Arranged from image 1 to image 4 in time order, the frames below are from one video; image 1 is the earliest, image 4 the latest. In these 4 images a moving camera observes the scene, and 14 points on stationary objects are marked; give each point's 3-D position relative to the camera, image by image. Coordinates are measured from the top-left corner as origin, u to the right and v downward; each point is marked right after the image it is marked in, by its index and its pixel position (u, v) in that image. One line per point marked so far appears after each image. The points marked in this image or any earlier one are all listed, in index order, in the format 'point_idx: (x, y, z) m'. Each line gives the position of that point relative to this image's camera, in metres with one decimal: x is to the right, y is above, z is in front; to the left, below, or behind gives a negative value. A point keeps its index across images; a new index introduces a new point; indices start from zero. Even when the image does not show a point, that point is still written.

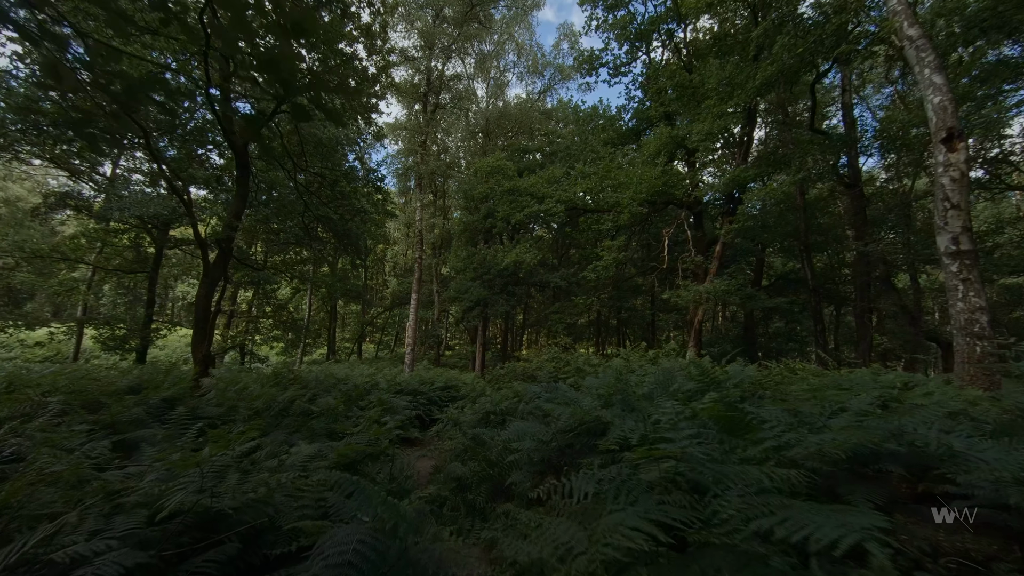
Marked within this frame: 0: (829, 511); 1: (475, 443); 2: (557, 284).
0: (+1.6, -1.1, +2.1) m
1: (-0.4, -1.9, +5.2) m
2: (+1.9, +0.1, +18.6) m
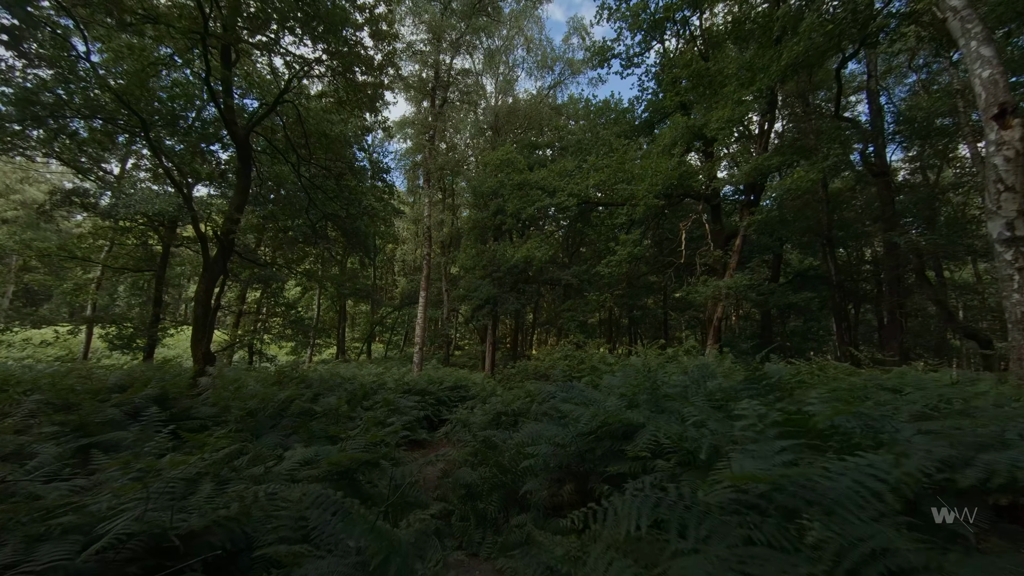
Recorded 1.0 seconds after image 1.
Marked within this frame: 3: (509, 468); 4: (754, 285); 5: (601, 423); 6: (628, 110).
0: (+1.7, -1.0, +1.7) m
1: (-0.3, -1.8, +4.8) m
2: (+2.4, +0.2, +18.2) m
3: (0.0, -1.7, +4.0) m
4: (+6.1, +0.1, +10.6) m
5: (+0.7, -1.1, +3.5) m
6: (+4.1, +6.2, +15.3) m
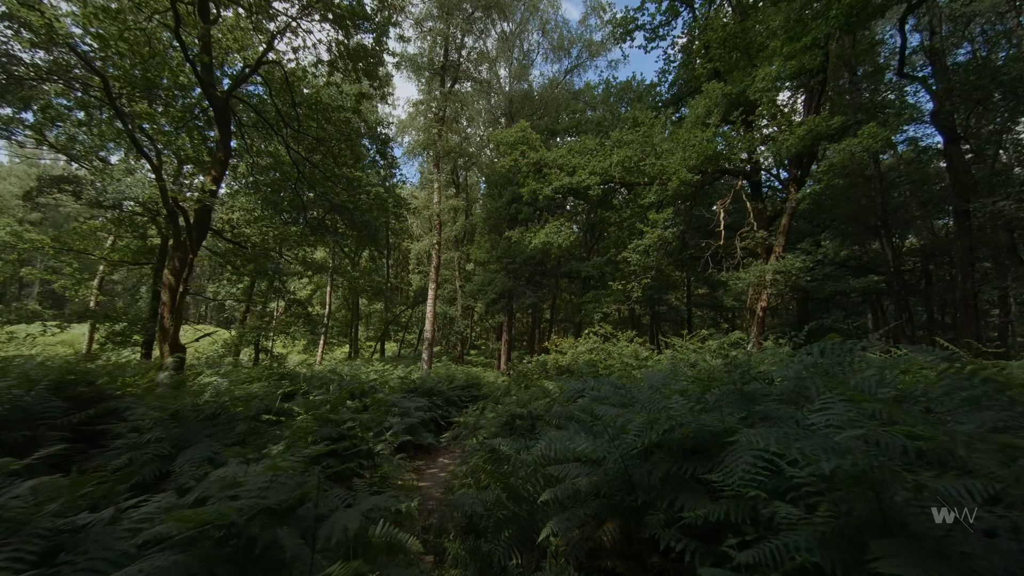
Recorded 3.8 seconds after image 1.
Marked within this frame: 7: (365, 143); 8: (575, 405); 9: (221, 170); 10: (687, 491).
0: (+1.7, -0.7, +0.6) m
1: (-0.1, -1.5, +3.7) m
2: (+3.0, +0.5, +17.0) m
3: (+0.1, -1.4, +2.9) m
4: (+6.4, +0.4, +9.3) m
5: (+0.8, -0.8, +2.3) m
6: (+4.6, +6.5, +14.0) m
7: (-3.5, +3.4, +10.3) m
8: (+0.6, -1.2, +4.2) m
9: (-5.0, +2.1, +7.3) m
10: (+0.9, -1.0, +2.1) m
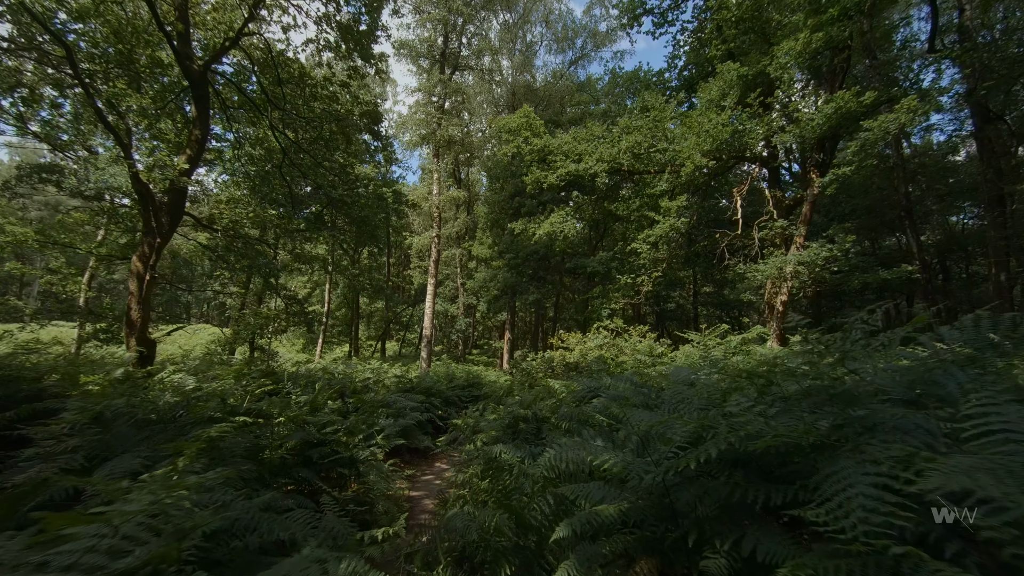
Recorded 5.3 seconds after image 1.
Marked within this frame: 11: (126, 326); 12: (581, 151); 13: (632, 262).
0: (+1.7, -0.6, 0.0) m
1: (-0.1, -1.3, +3.1) m
2: (+3.1, +0.7, +16.4) m
3: (+0.1, -1.2, +2.3) m
4: (+6.5, +0.5, +8.7) m
5: (+0.8, -0.6, +1.8) m
6: (+4.7, +6.7, +13.4) m
7: (-3.4, +3.5, +9.7) m
8: (+0.6, -1.0, +3.6) m
9: (-5.0, +2.2, +6.8) m
10: (+0.9, -0.8, +1.5) m
11: (-5.0, -0.5, +5.7) m
12: (+1.9, +3.7, +11.6) m
13: (+3.6, +0.8, +12.6) m
